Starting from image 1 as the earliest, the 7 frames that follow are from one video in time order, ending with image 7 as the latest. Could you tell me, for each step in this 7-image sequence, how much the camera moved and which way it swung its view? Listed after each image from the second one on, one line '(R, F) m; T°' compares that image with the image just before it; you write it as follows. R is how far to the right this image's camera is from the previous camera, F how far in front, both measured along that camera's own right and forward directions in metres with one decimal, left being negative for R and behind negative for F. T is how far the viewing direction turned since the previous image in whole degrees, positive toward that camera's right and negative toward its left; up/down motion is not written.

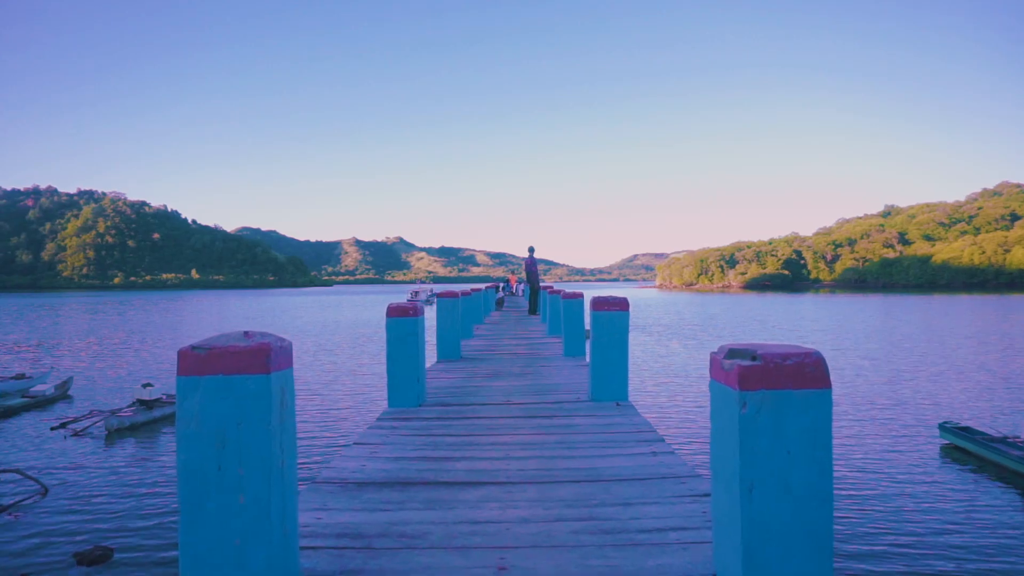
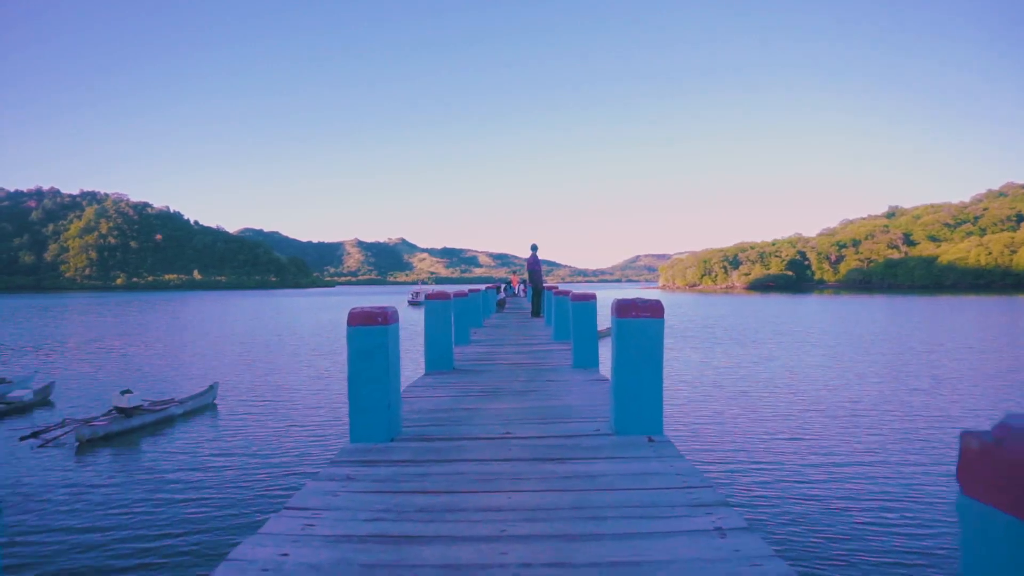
(0.0, +1.0) m; 0°
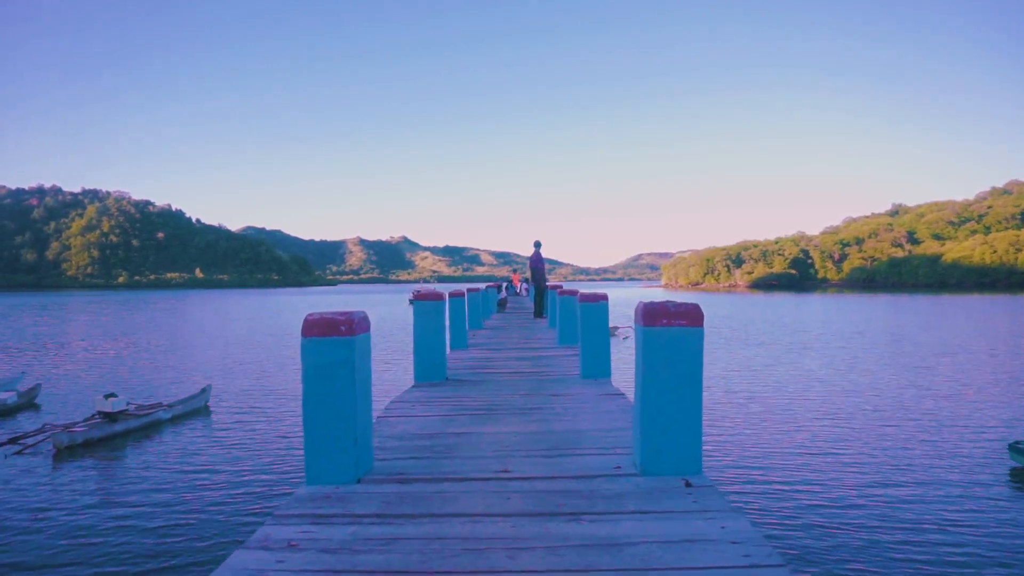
(0.0, +0.7) m; 0°
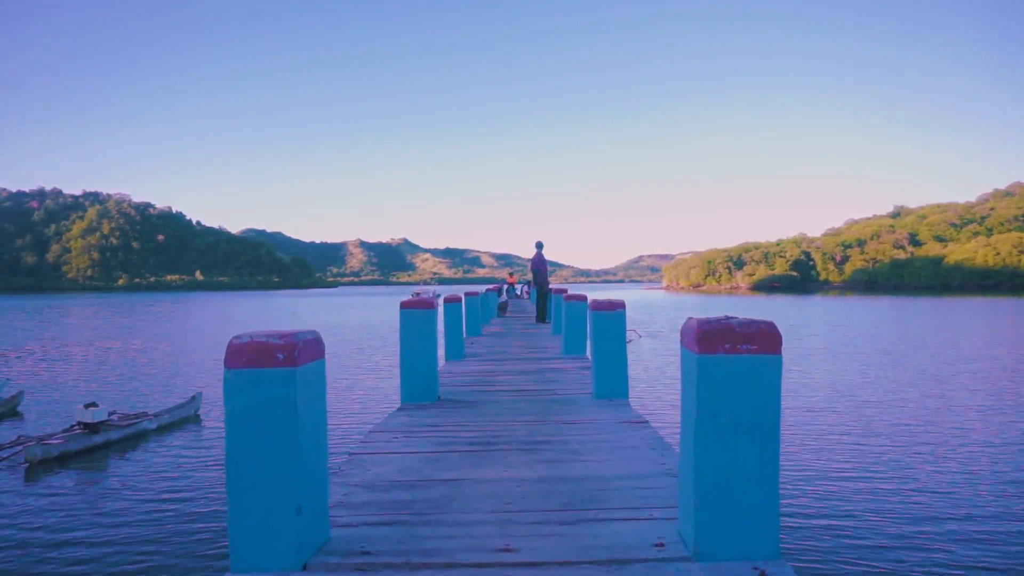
(0.0, +0.7) m; 0°
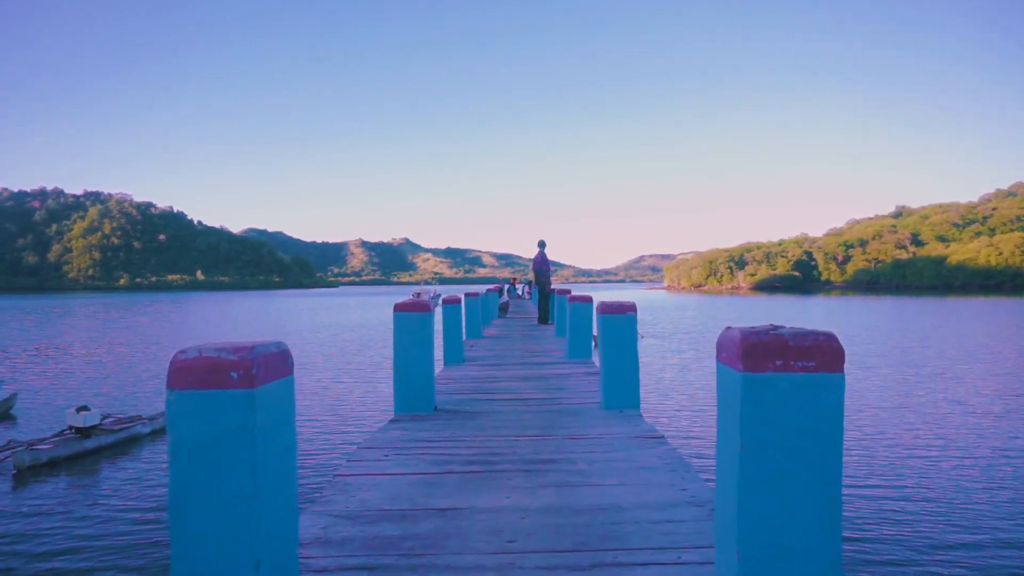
(0.0, +0.3) m; 0°
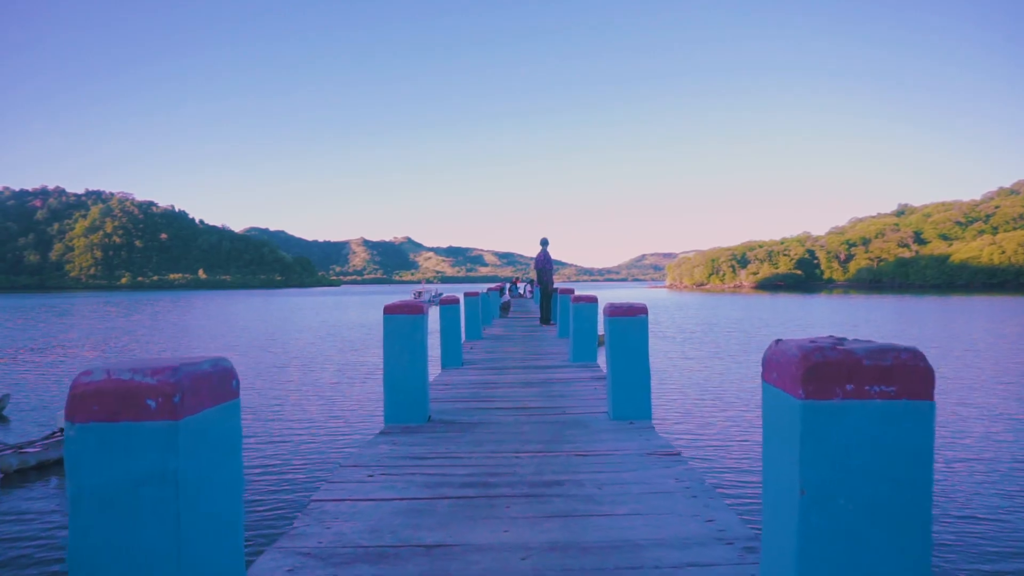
(0.0, +0.3) m; 0°
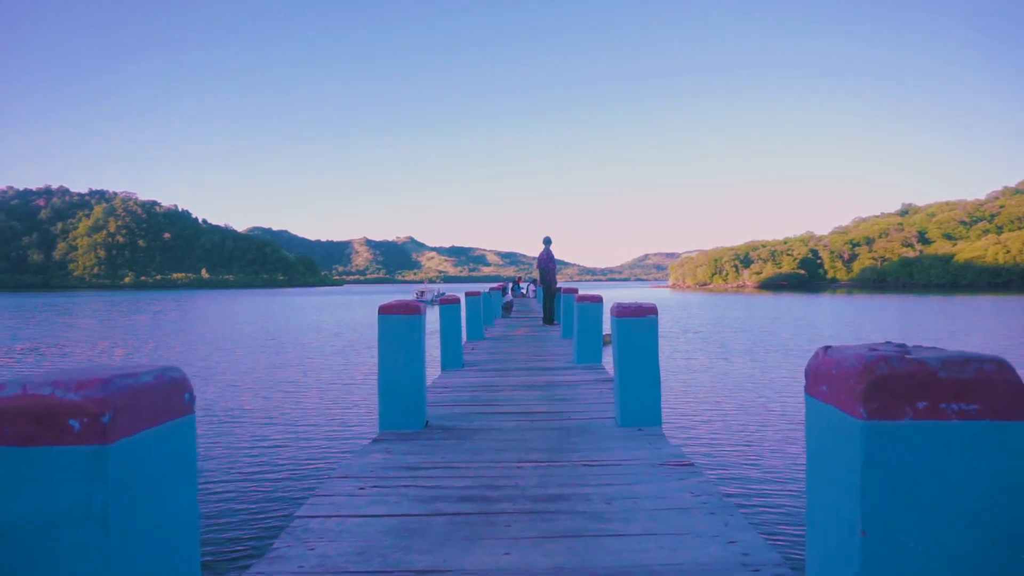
(0.0, +0.2) m; 0°
